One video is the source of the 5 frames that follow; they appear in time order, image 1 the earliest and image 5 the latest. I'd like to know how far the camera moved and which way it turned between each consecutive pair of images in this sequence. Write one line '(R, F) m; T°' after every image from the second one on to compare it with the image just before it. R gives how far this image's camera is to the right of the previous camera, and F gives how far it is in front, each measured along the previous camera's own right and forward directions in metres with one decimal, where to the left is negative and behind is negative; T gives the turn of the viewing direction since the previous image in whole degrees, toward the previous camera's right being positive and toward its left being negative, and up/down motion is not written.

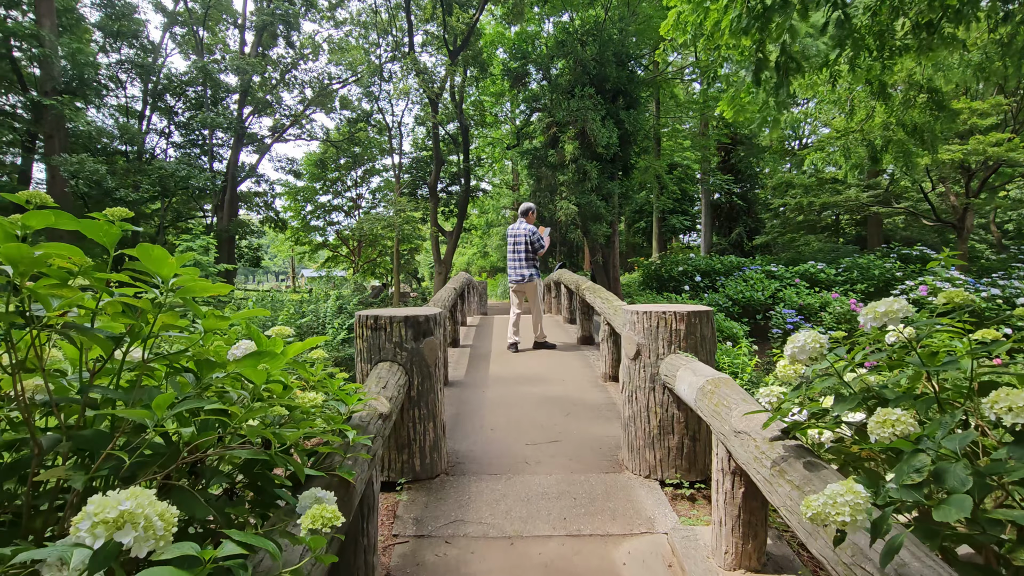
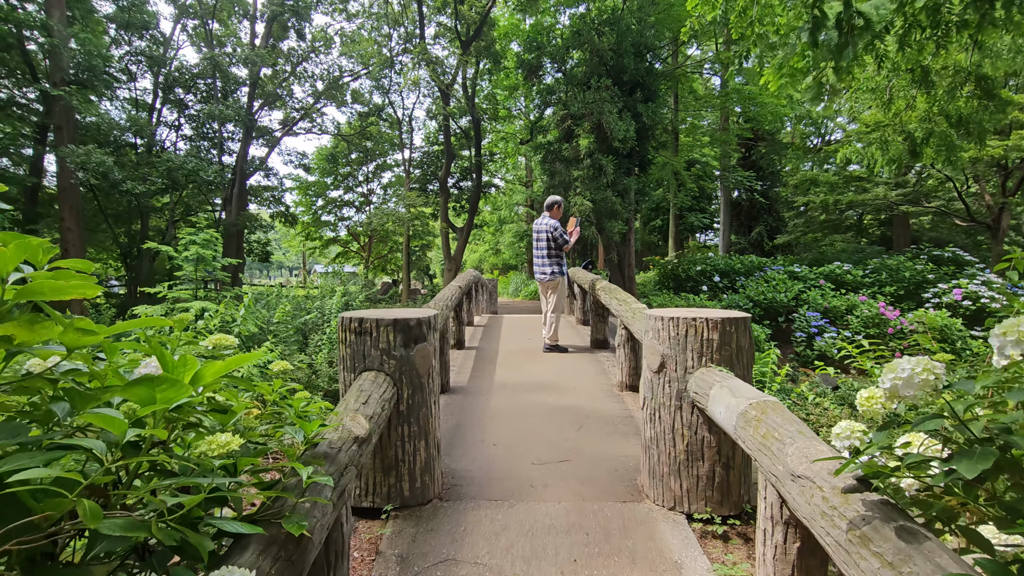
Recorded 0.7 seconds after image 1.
(0.0, +0.3) m; -1°
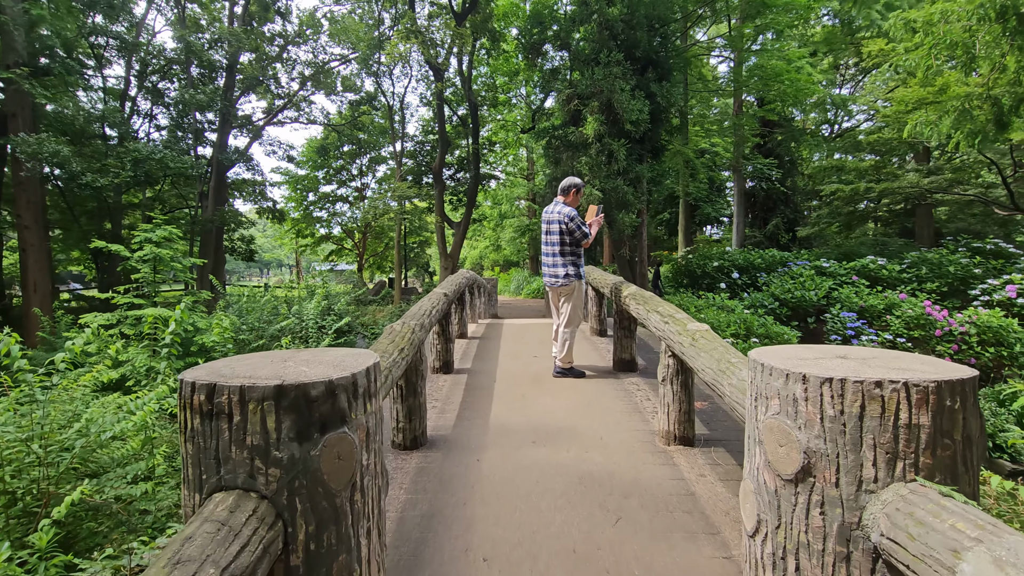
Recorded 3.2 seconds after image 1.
(0.0, +1.0) m; 0°
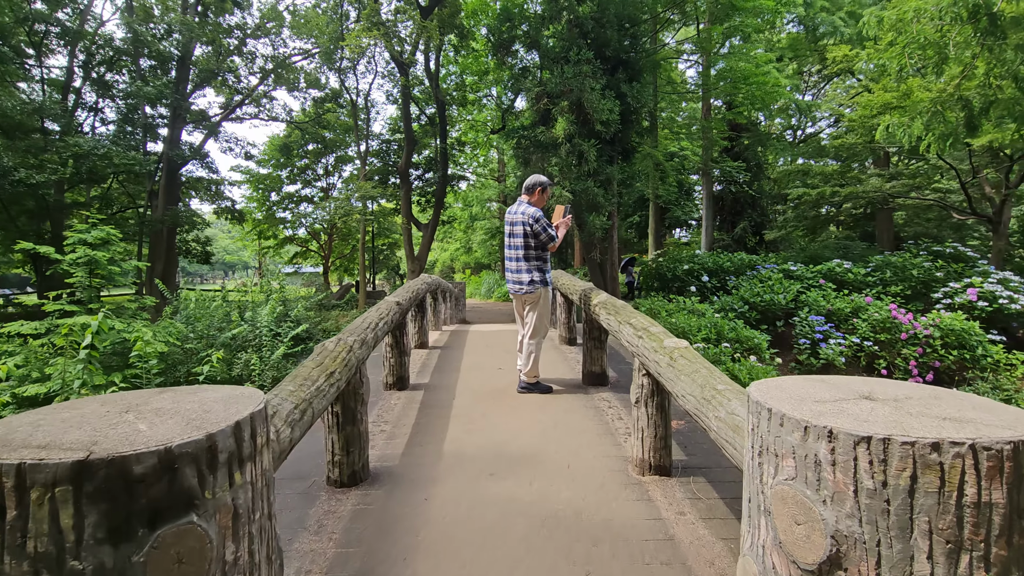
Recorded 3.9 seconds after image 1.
(+0.1, +0.3) m; +3°
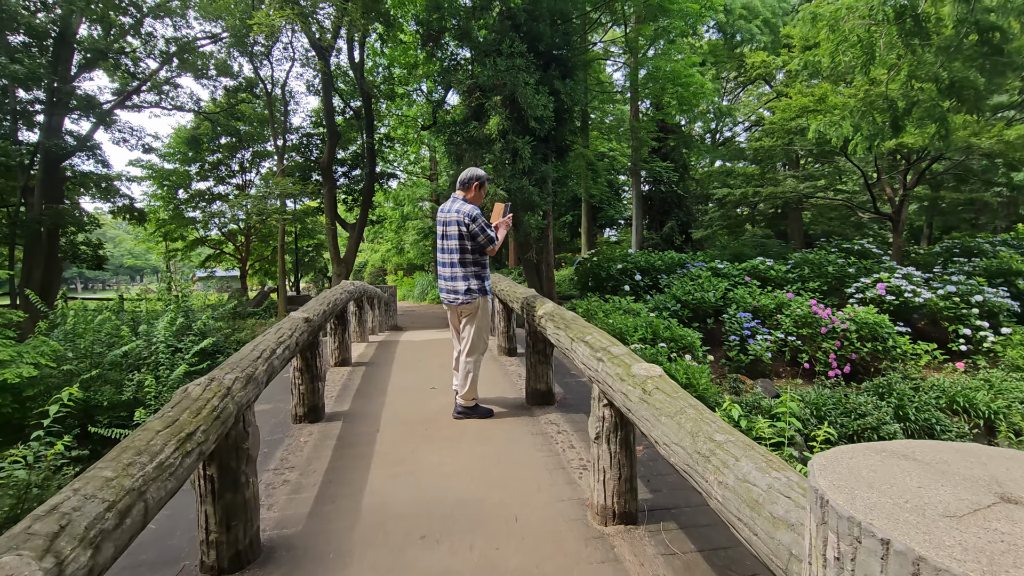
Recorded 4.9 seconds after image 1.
(0.0, +0.4) m; +7°
